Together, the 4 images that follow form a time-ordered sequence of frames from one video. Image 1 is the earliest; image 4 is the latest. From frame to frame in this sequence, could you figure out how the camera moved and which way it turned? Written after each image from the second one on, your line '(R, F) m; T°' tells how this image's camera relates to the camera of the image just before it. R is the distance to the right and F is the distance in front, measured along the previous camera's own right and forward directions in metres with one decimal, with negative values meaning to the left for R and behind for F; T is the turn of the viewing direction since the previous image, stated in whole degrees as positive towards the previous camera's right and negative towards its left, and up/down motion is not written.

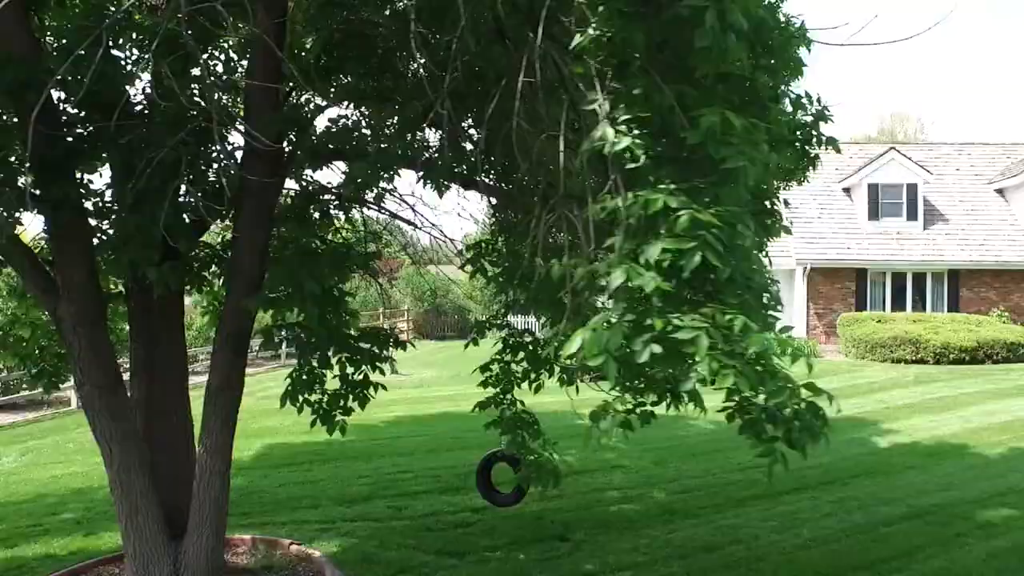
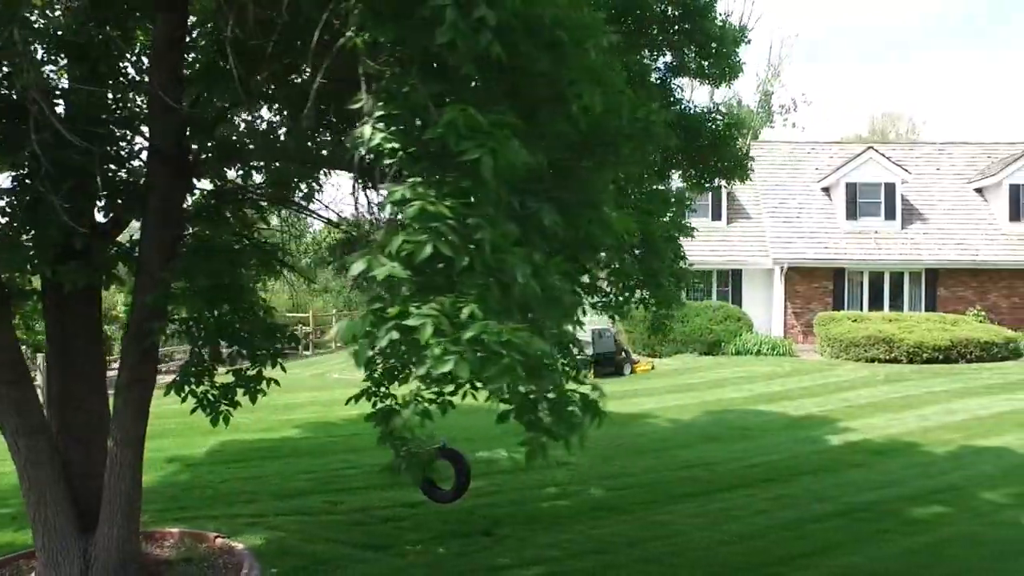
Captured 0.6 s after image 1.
(+0.7, -0.1) m; 0°
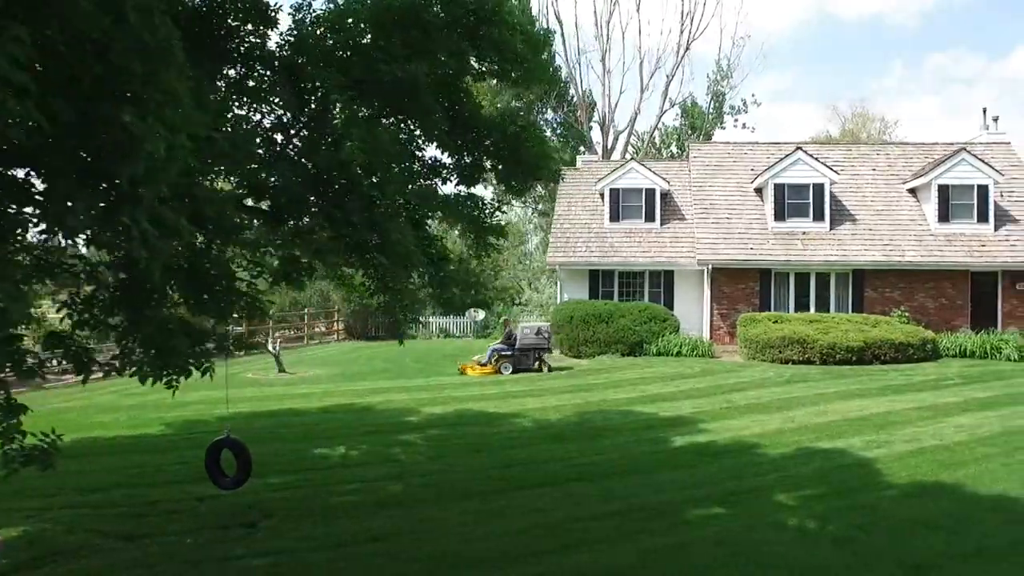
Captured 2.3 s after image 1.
(+2.2, -0.1) m; -1°
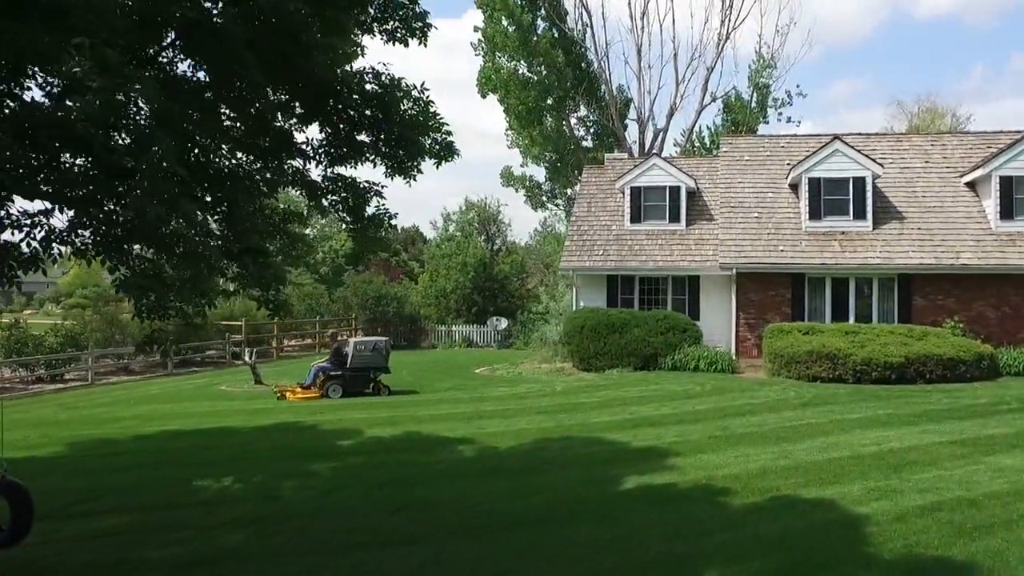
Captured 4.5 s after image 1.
(+1.7, +2.2) m; -4°
